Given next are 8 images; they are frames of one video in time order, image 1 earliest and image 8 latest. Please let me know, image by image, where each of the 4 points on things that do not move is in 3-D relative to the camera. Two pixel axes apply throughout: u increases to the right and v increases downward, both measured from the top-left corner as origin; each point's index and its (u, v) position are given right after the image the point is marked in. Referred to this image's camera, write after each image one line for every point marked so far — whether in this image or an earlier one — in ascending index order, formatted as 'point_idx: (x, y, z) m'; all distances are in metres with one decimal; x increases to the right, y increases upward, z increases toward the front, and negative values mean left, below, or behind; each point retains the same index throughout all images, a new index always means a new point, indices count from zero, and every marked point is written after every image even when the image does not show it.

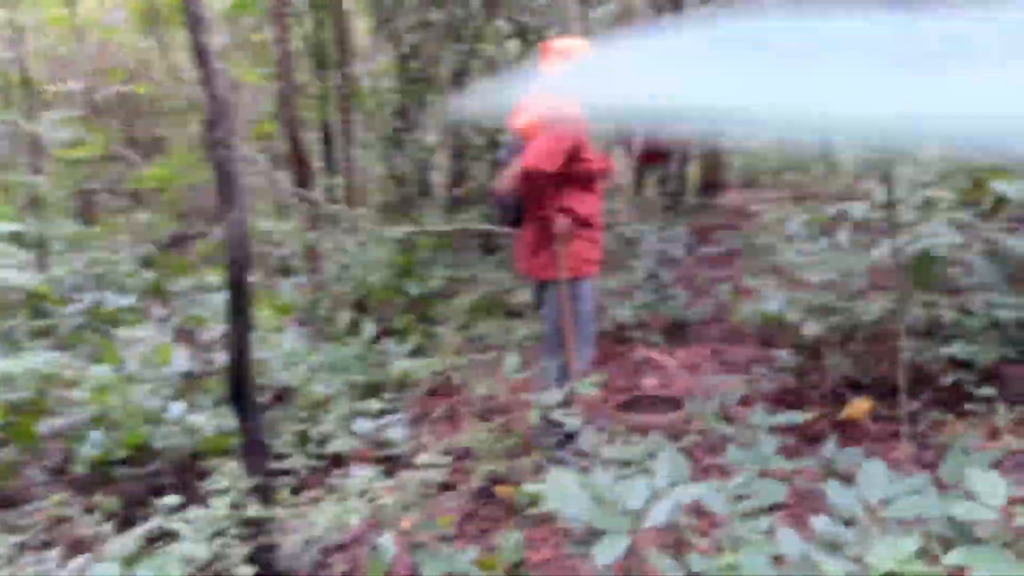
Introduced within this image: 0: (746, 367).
0: (+0.9, -0.3, +3.6) m
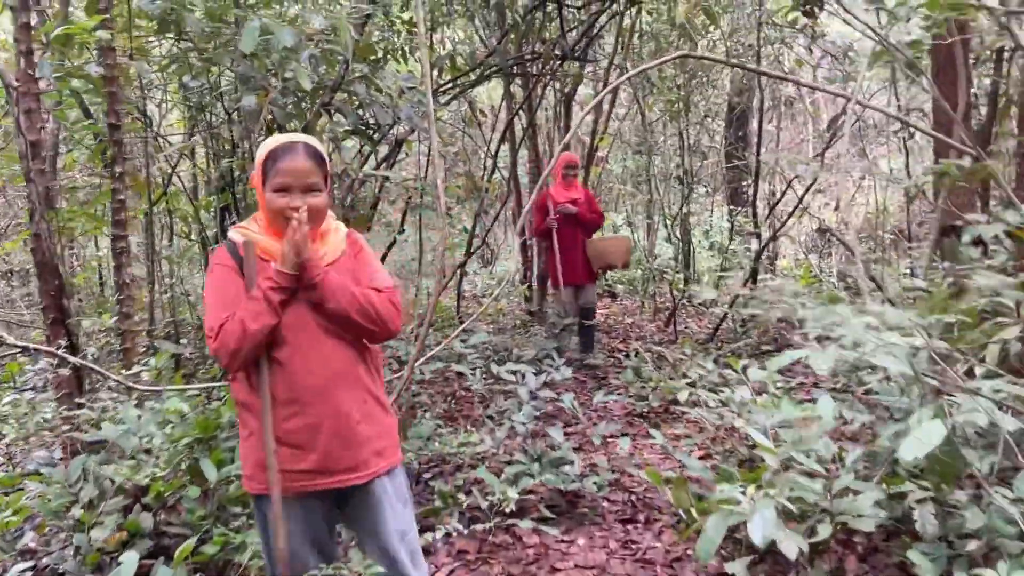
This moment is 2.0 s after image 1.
0: (+0.5, -0.8, +2.6) m
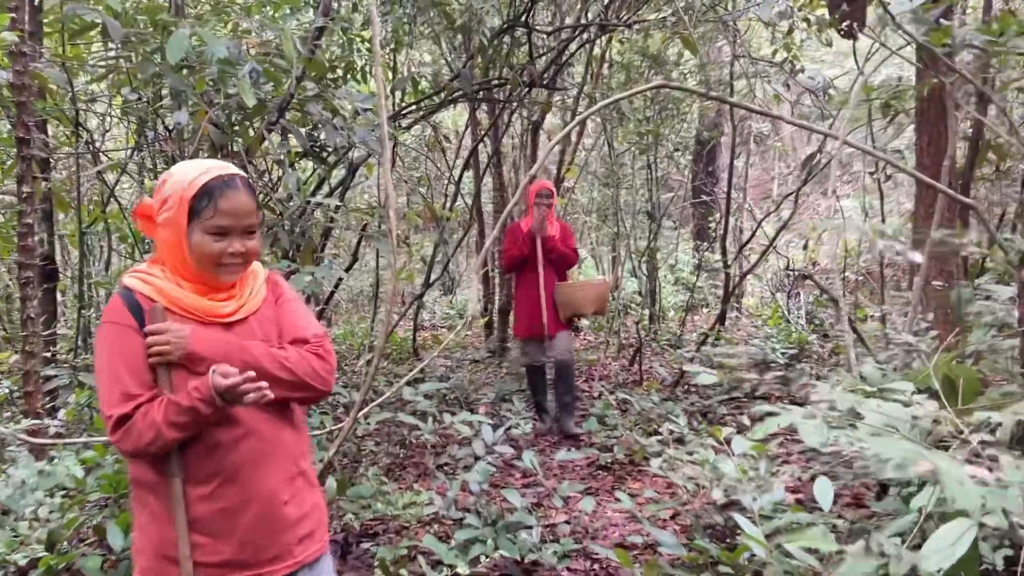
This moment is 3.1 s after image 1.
0: (+0.3, -1.0, +2.3) m
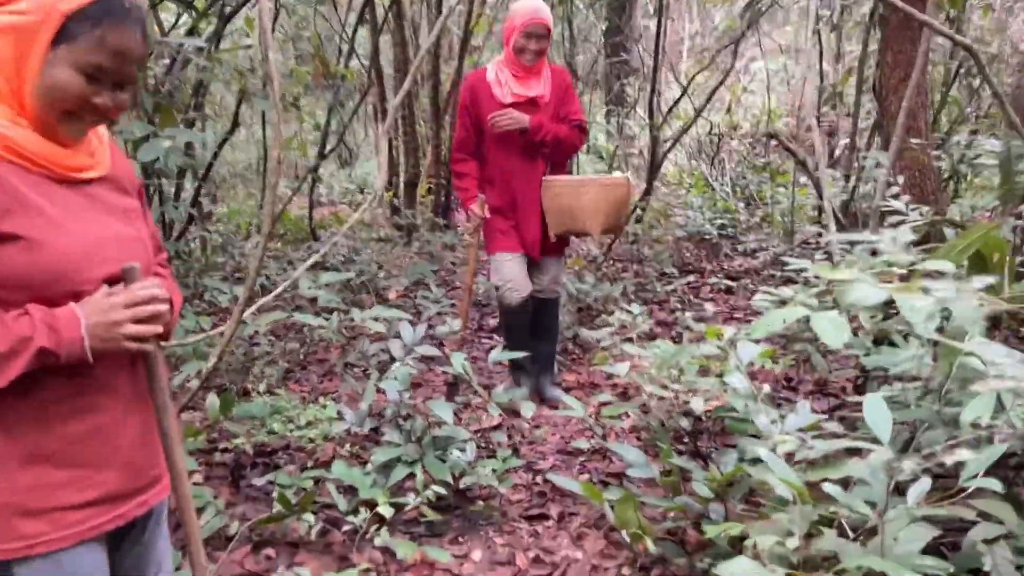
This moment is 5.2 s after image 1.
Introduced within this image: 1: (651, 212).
0: (+0.2, -0.7, +1.9) m
1: (+0.9, +0.5, +5.7) m
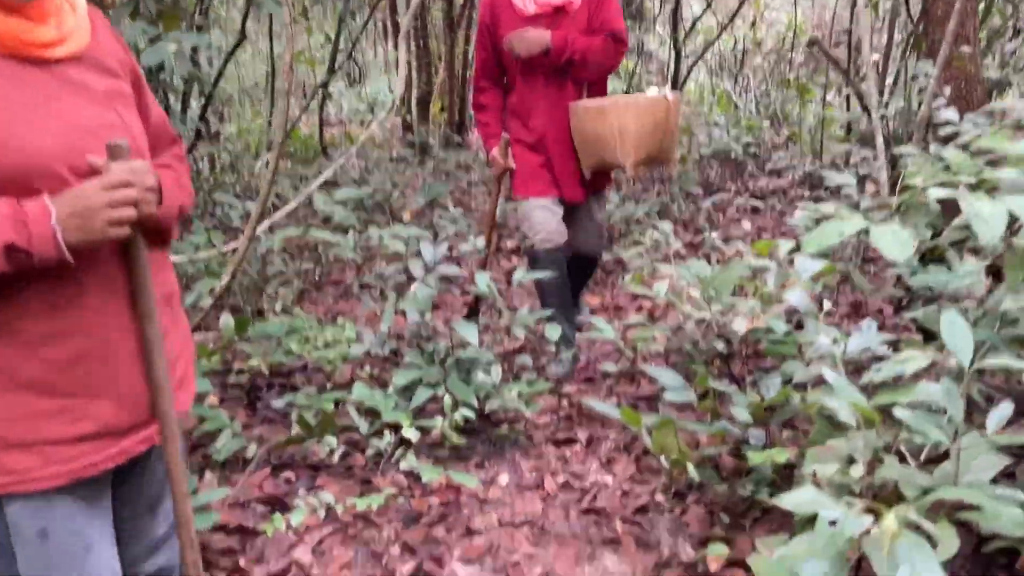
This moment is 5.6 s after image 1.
0: (+0.3, -0.5, +1.9) m
1: (+1.0, +1.0, +5.5) m
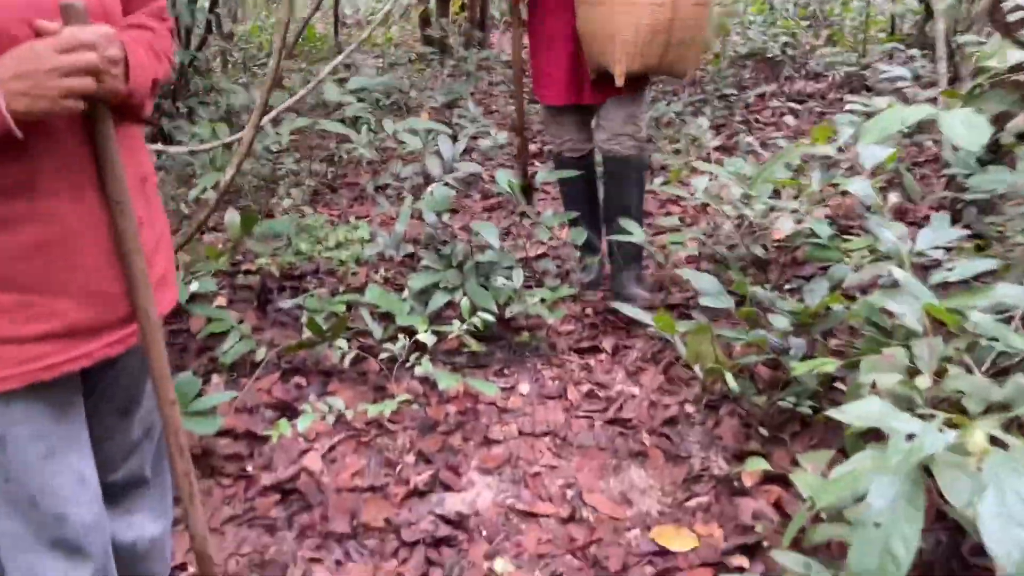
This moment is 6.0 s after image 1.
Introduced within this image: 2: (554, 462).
0: (+0.3, -0.3, +1.7) m
1: (+1.2, +1.5, +5.2) m
2: (+0.1, -0.3, +1.7) m
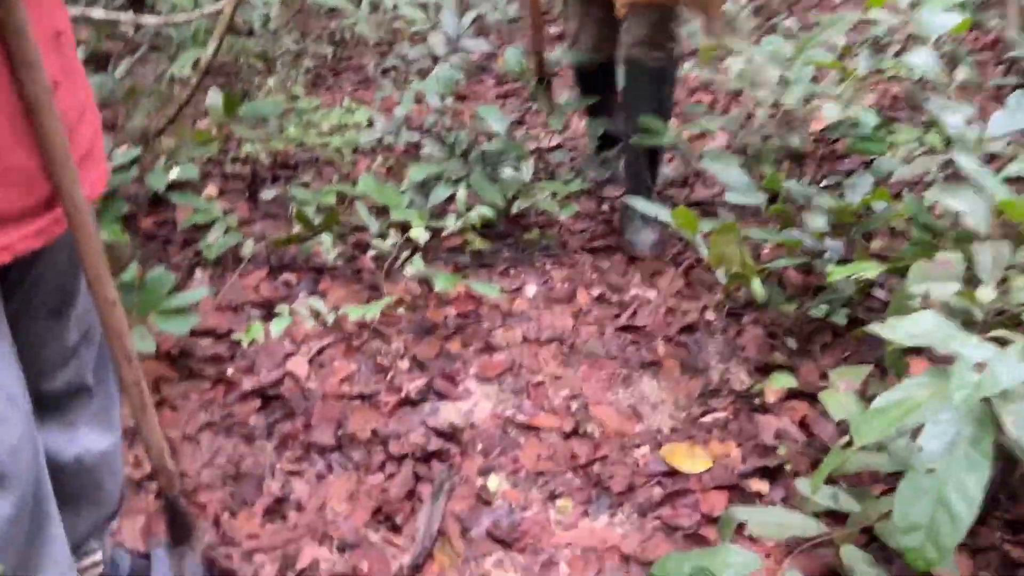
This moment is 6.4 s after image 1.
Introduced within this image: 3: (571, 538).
0: (+0.3, -0.1, +1.6) m
1: (+1.3, +2.1, +4.8) m
2: (+0.1, -0.1, +1.6) m
3: (+0.1, -0.4, +1.2) m
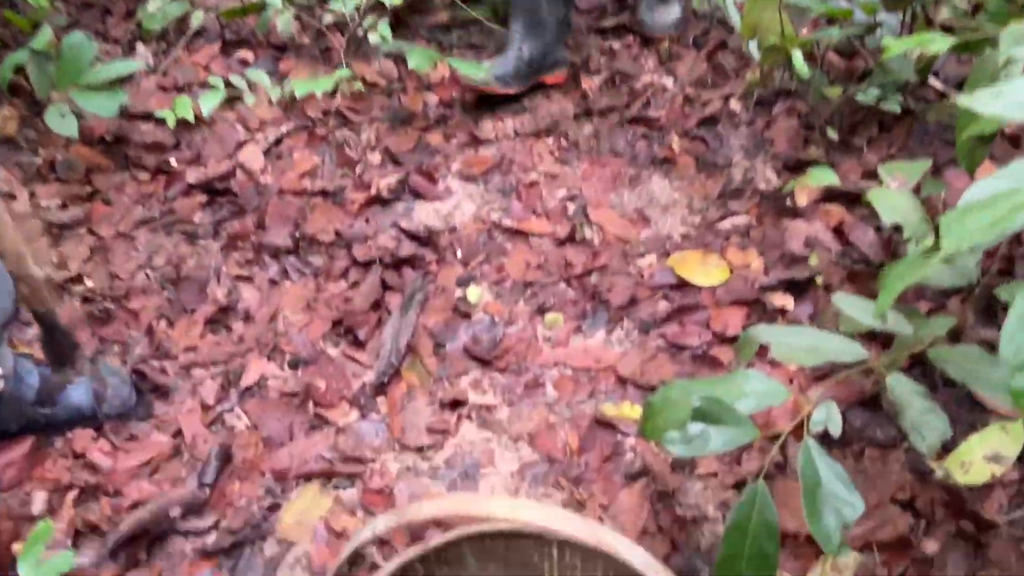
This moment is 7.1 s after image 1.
0: (+0.3, +0.2, +1.4) m
1: (+1.3, +3.0, +4.0) m
2: (+0.1, +0.2, +1.3) m
3: (+0.1, -0.1, +1.1) m
